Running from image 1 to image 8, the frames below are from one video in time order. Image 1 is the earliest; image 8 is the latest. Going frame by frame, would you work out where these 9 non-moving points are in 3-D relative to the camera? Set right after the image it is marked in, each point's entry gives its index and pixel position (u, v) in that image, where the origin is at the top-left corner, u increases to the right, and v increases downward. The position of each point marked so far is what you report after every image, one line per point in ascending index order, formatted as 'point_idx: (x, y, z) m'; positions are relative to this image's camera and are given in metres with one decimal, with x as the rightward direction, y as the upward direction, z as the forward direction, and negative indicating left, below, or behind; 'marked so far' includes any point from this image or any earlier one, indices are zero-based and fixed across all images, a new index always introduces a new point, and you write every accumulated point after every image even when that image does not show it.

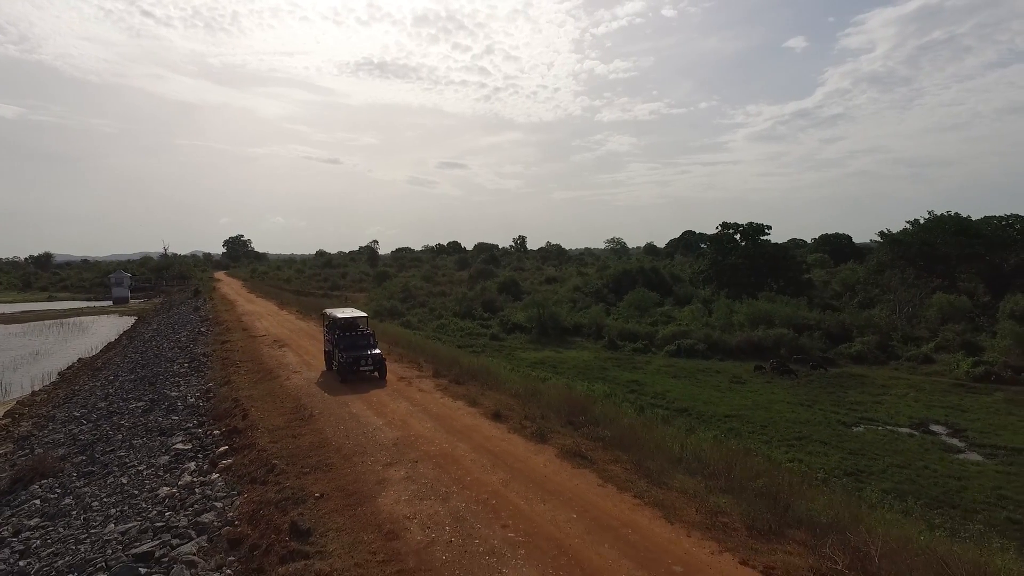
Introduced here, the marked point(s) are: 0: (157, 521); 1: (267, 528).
0: (-4.2, -2.7, +7.6) m
1: (-2.5, -2.4, +6.6) m
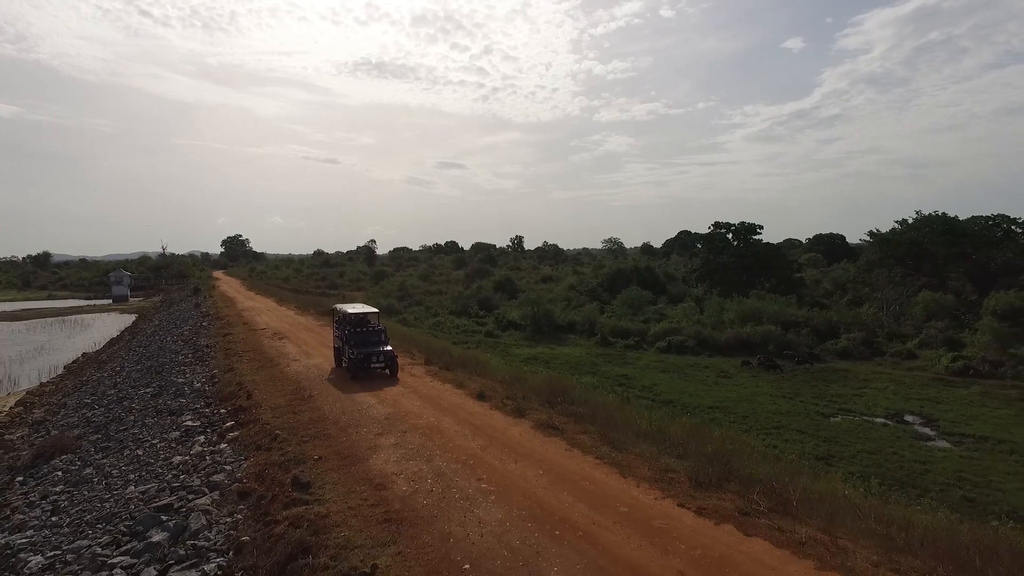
0: (-4.5, -2.5, +8.5) m
1: (-2.8, -2.2, +7.5) m
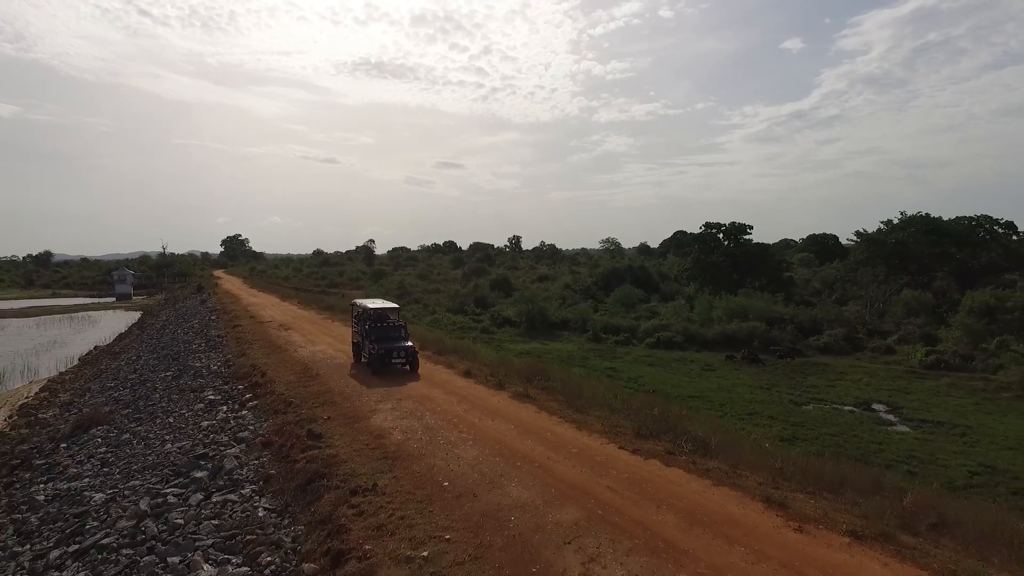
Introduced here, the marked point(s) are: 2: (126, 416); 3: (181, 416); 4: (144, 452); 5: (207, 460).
0: (-4.8, -2.3, +10.0) m
1: (-3.1, -2.0, +9.0) m
2: (-8.2, -2.7, +13.5) m
3: (-6.3, -2.4, +12.0) m
4: (-5.9, -2.6, +10.2) m
5: (-4.2, -2.4, +8.9) m
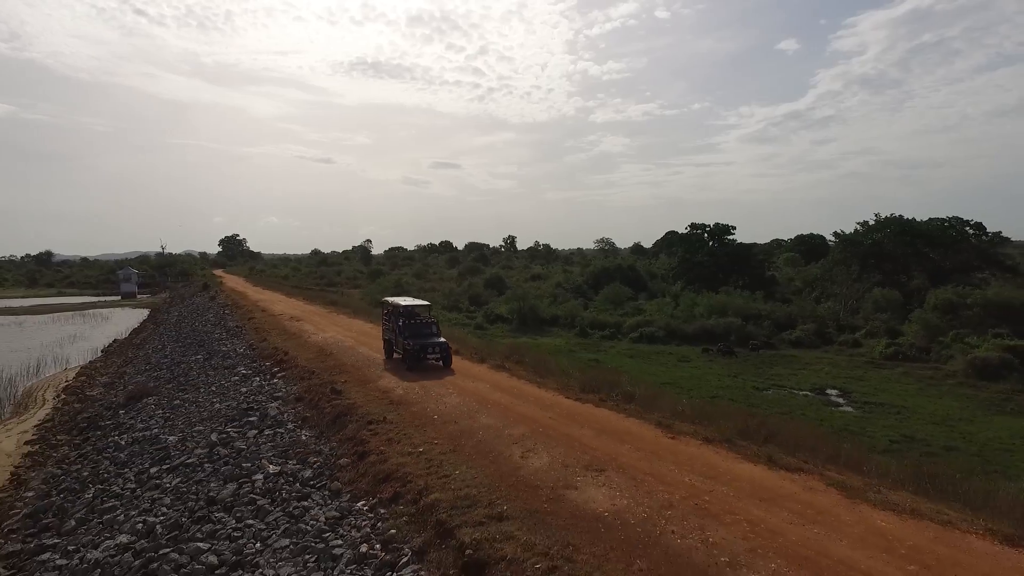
0: (-5.3, -2.2, +12.6) m
1: (-3.6, -1.9, +11.6) m
2: (-8.6, -2.5, +16.1) m
3: (-6.7, -2.2, +14.6) m
4: (-6.4, -2.4, +12.8) m
5: (-4.7, -2.2, +11.5) m
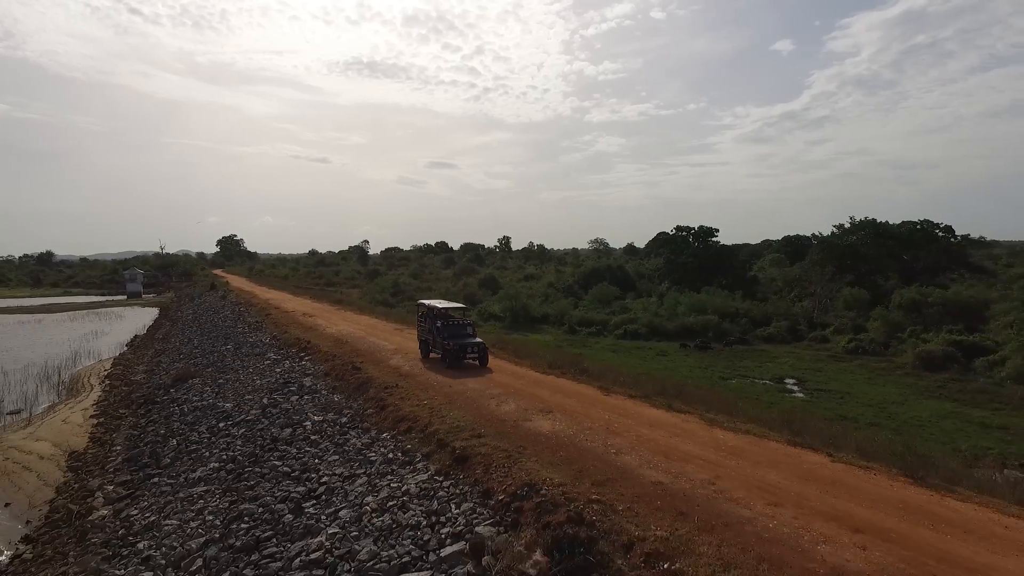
0: (-5.7, -2.1, +15.6) m
1: (-3.9, -1.9, +14.7) m
2: (-9.1, -2.5, +19.1) m
3: (-7.1, -2.2, +17.6) m
4: (-6.8, -2.4, +15.9) m
5: (-5.1, -2.2, +14.5) m
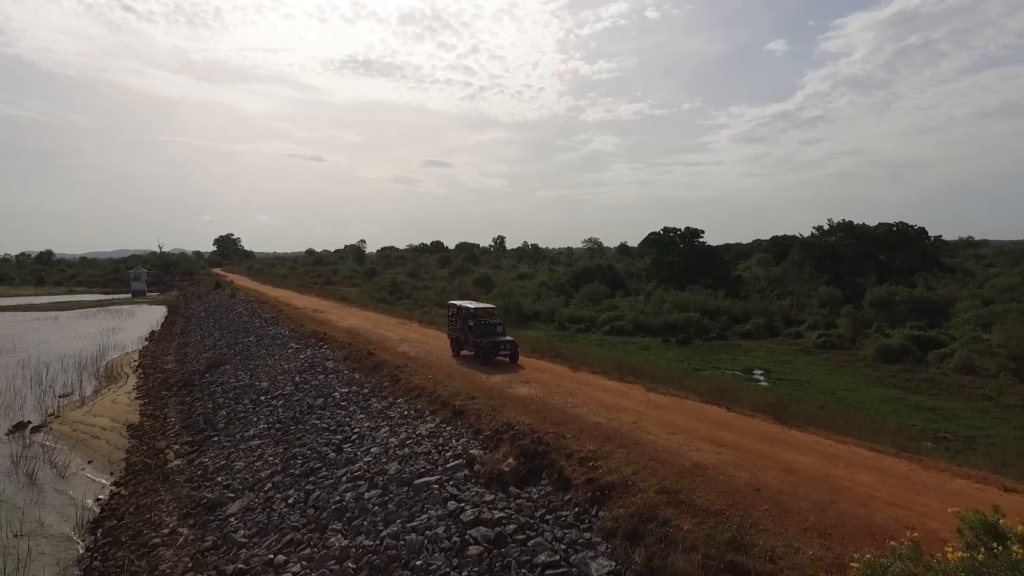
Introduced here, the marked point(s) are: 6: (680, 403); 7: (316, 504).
0: (-6.0, -2.1, +18.4) m
1: (-4.3, -1.8, +17.5) m
2: (-9.4, -2.4, +21.9) m
3: (-7.5, -2.1, +20.4) m
4: (-7.1, -2.4, +18.6) m
5: (-5.4, -2.1, +17.3) m
6: (+2.9, -2.0, +11.0) m
7: (-2.8, -3.1, +9.1) m
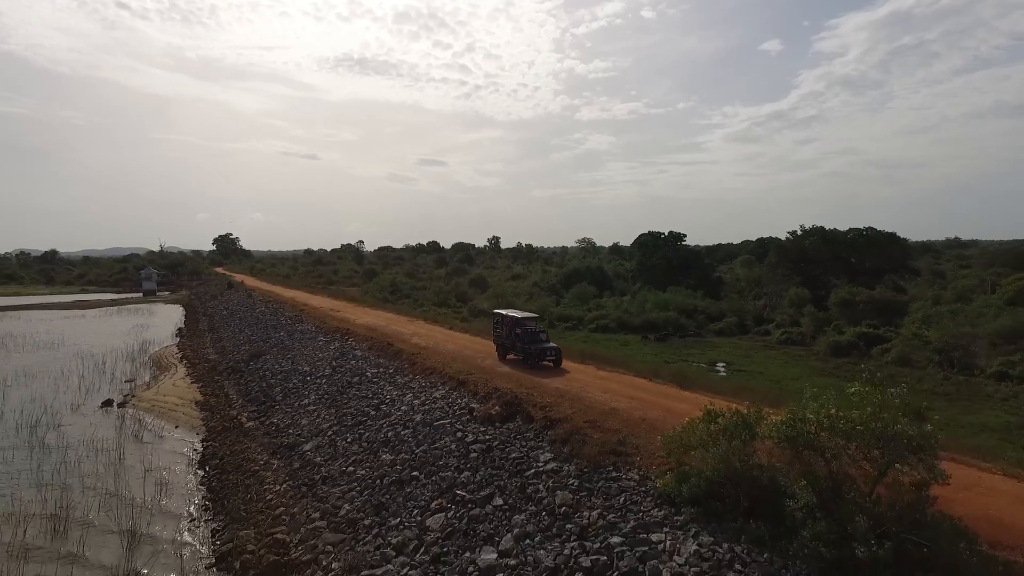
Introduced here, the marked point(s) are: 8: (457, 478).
0: (-6.3, -2.3, +22.9) m
1: (-4.6, -2.0, +22.0) m
2: (-9.8, -2.6, +26.4) m
3: (-7.8, -2.3, +24.9) m
4: (-7.5, -2.5, +23.1) m
5: (-5.7, -2.3, +21.8) m
6: (+2.6, -2.2, +15.5) m
7: (-3.1, -3.3, +13.6) m
8: (-0.9, -3.2, +10.5) m
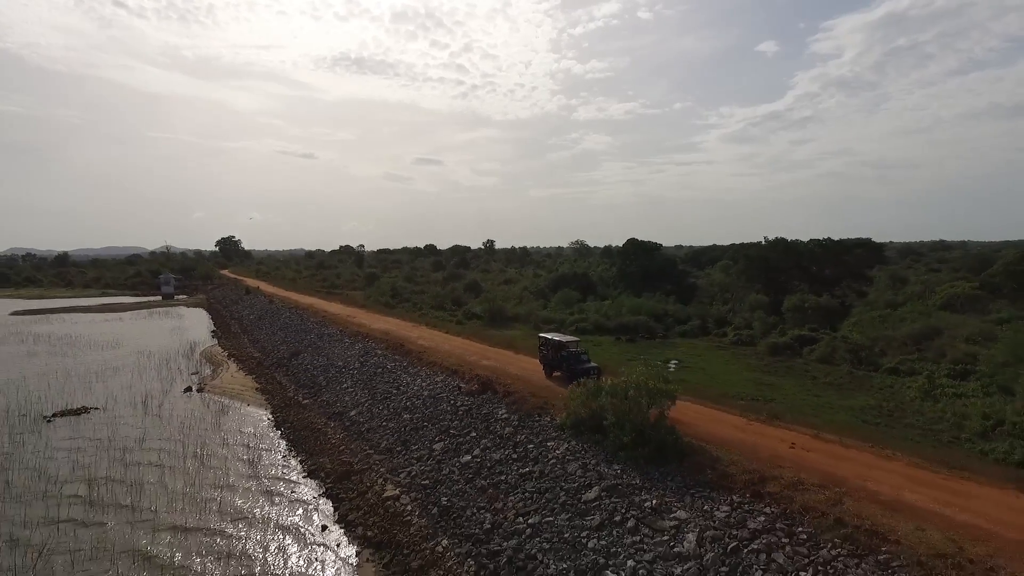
0: (-7.2, -2.9, +30.2) m
1: (-5.5, -2.7, +29.3) m
2: (-10.7, -3.3, +33.7) m
3: (-8.7, -3.0, +32.2) m
4: (-8.3, -3.2, +30.4) m
5: (-6.6, -3.0, +29.2) m
6: (+1.8, -2.9, +22.9) m
7: (-3.9, -4.0, +20.9) m
8: (-1.7, -3.9, +17.9) m
